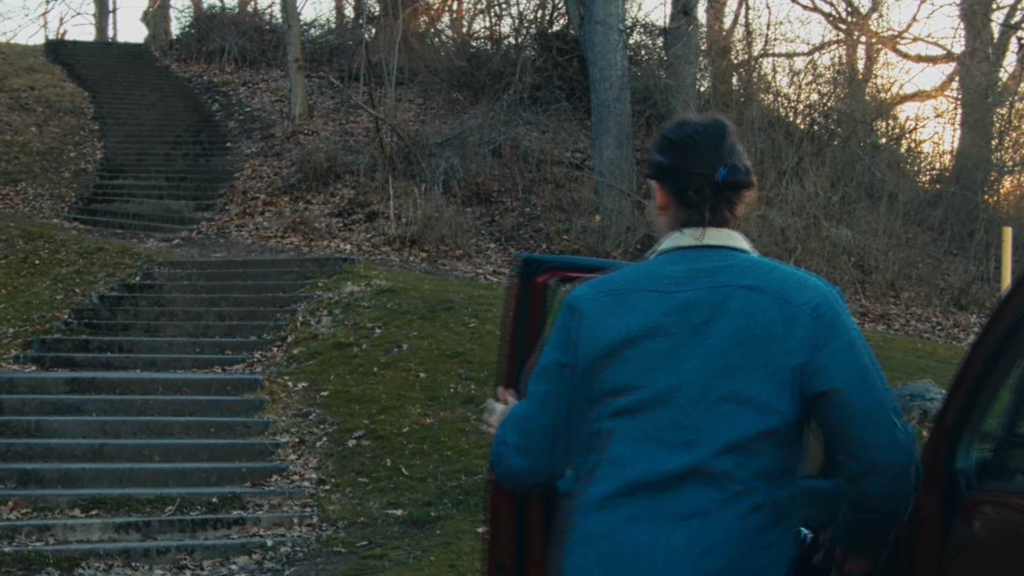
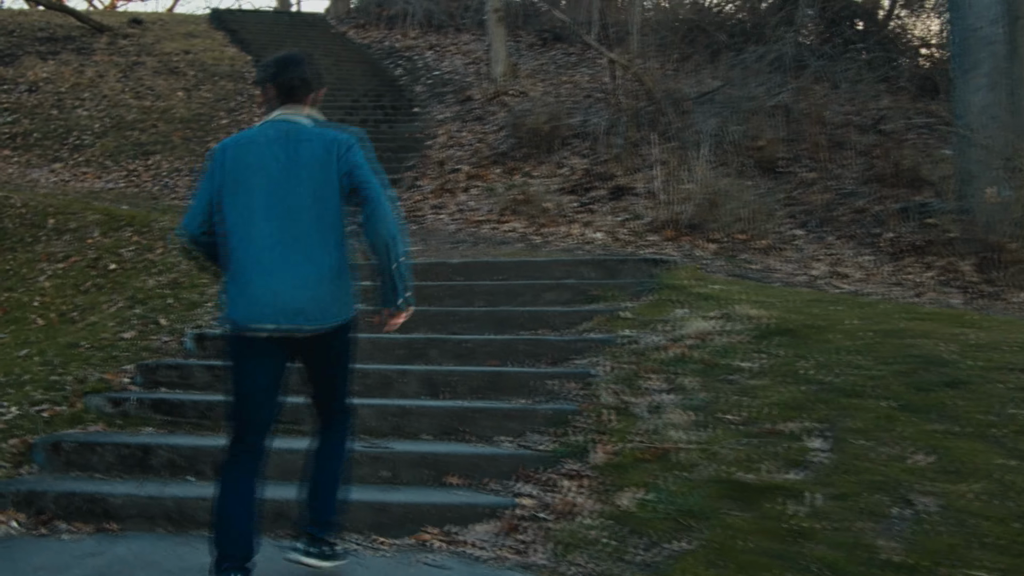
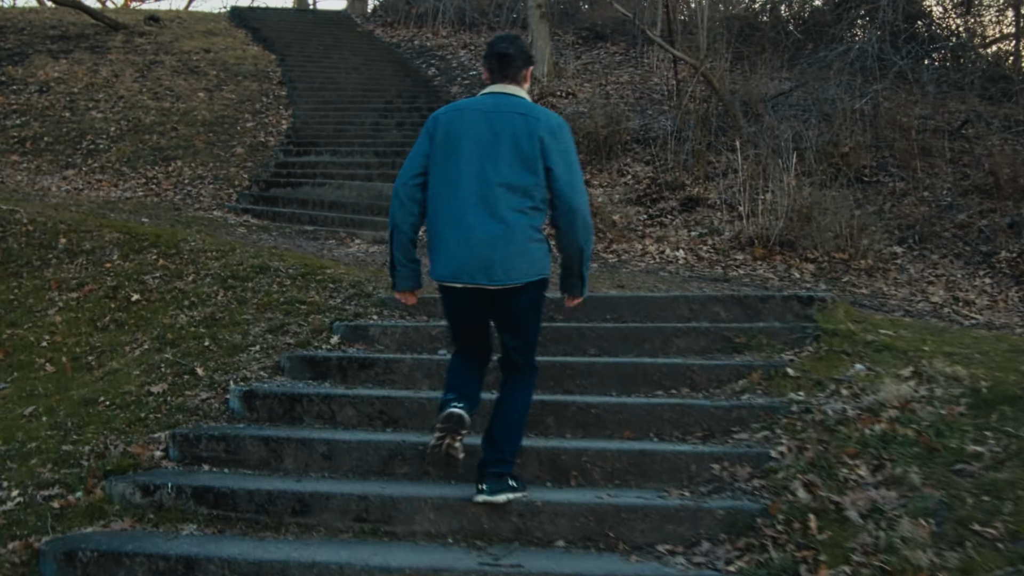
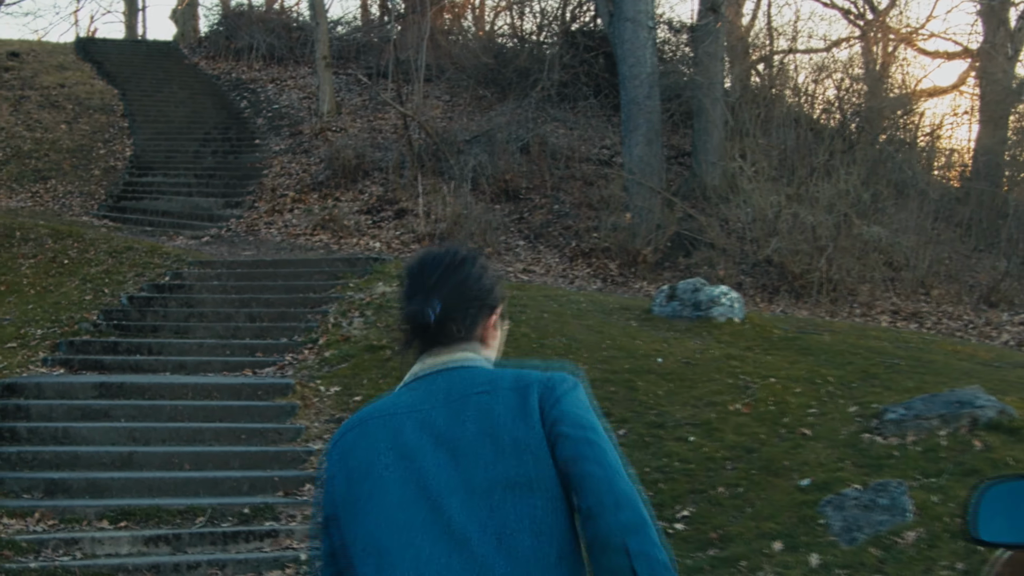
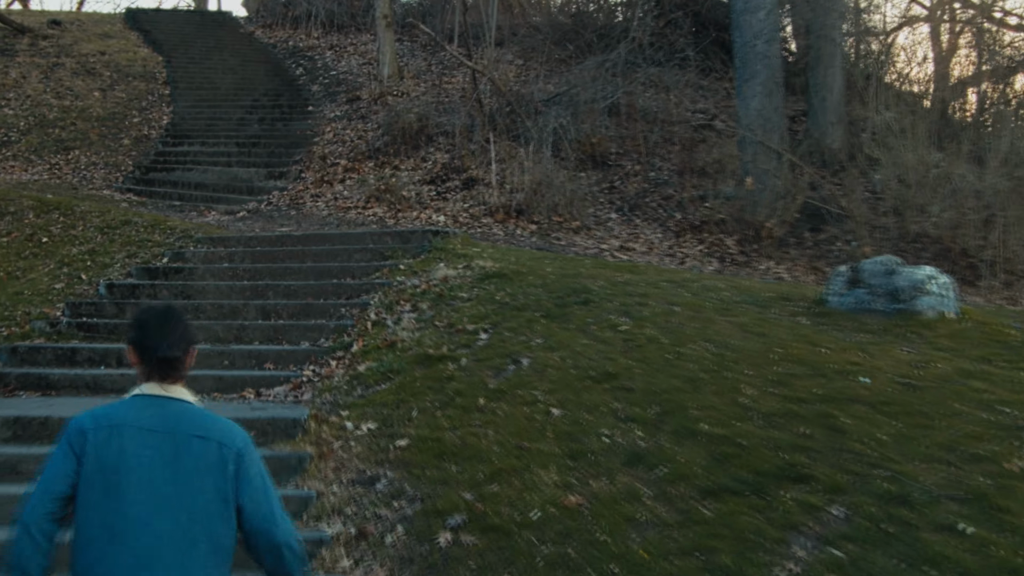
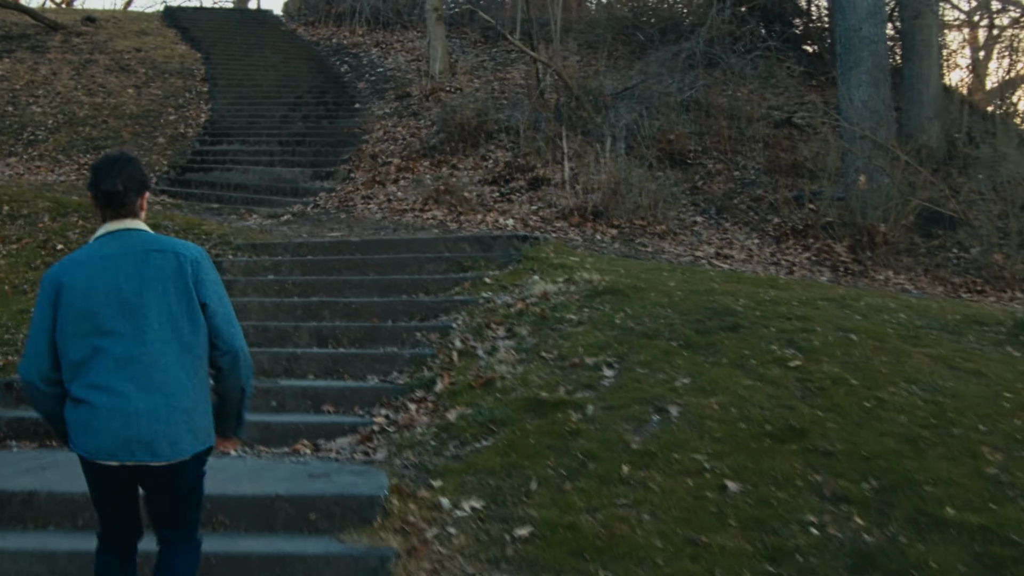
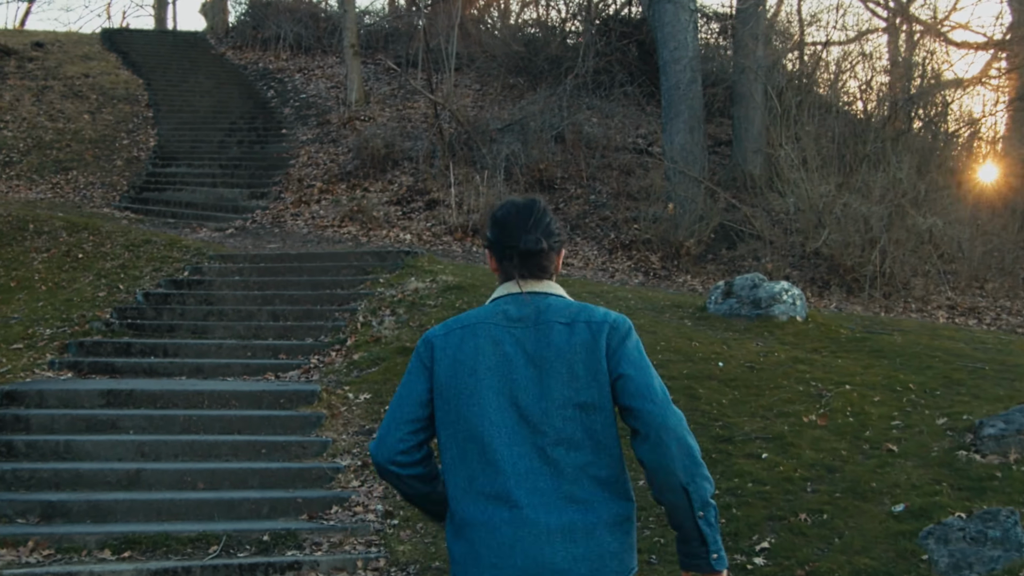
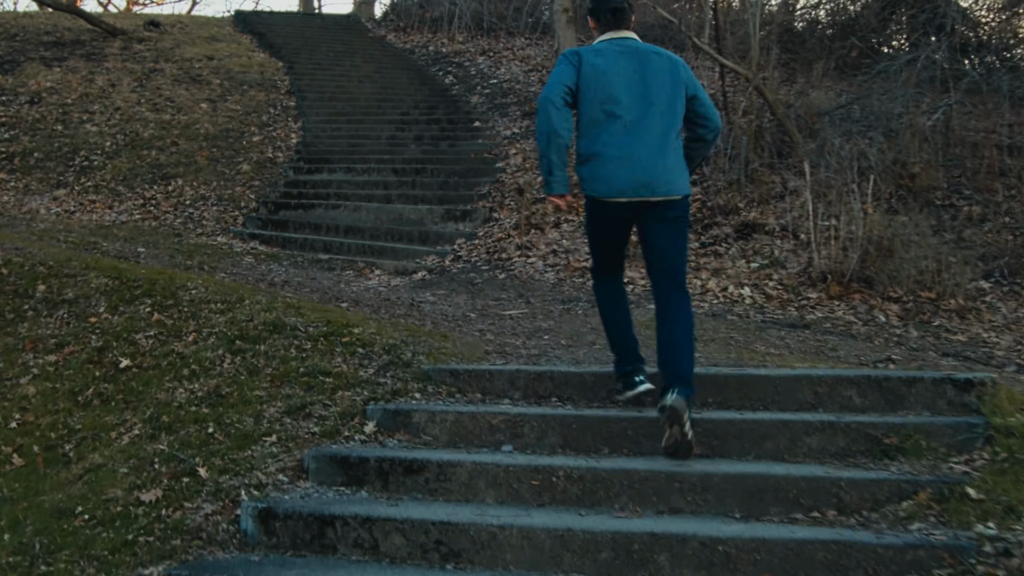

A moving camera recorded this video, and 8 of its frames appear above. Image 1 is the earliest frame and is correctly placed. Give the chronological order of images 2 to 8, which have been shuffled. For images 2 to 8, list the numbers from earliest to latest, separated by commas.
4, 7, 5, 6, 2, 3, 8
